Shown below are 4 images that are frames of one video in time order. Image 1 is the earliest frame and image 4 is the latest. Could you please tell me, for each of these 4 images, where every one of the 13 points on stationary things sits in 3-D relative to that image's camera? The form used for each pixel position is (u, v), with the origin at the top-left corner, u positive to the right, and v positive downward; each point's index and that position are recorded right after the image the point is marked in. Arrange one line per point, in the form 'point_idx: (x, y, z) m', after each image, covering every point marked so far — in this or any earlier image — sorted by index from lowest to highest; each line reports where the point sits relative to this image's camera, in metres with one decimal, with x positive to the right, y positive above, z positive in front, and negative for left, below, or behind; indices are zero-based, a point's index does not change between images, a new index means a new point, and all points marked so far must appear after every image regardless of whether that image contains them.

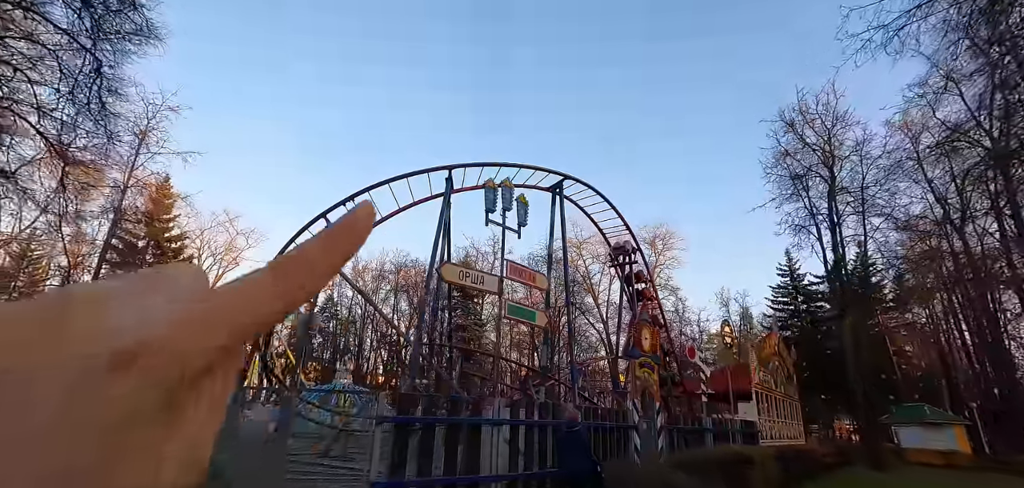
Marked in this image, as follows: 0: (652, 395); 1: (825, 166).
0: (+2.6, -2.7, +8.8) m
1: (+8.7, +2.2, +13.5) m
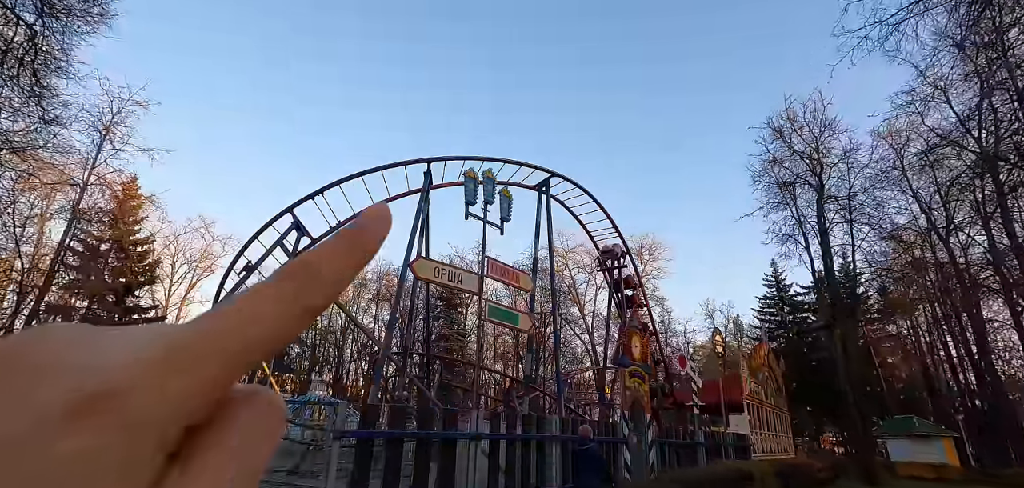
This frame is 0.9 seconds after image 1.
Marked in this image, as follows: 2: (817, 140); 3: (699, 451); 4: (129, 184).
0: (+2.3, -2.8, +8.4) m
1: (+8.3, +1.9, +13.4) m
2: (+8.4, +2.9, +13.5) m
3: (+3.5, -4.0, +9.2) m
4: (-10.8, +1.7, +13.7) m
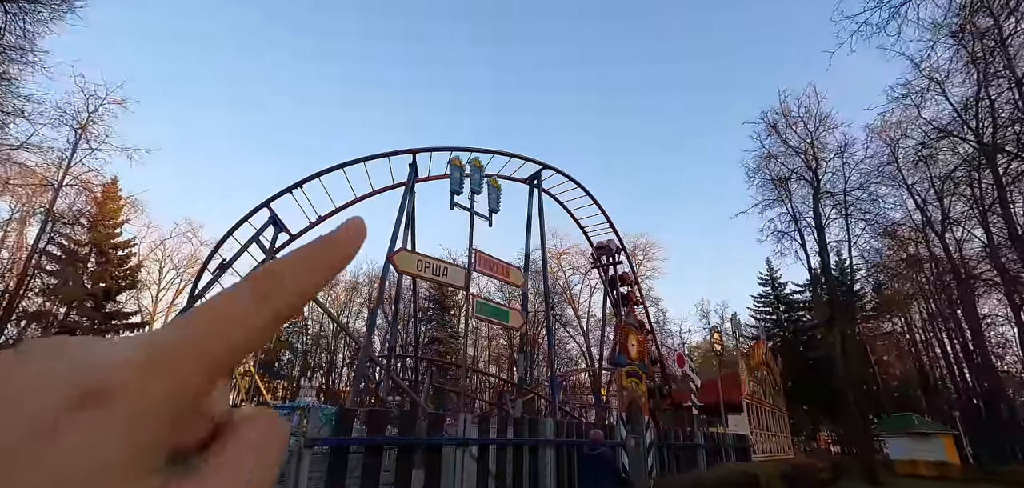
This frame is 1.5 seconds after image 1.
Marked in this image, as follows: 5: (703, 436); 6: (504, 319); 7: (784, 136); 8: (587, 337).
0: (+2.1, -2.7, +8.1) m
1: (+8.1, +2.0, +13.3) m
2: (+8.2, +3.0, +13.3) m
3: (+3.4, -3.9, +9.0) m
4: (-11.1, +1.6, +13.3) m
5: (+3.7, -3.7, +9.4) m
6: (-0.1, -1.4, +8.6) m
7: (+7.3, +2.9, +13.1) m
8: (+2.9, -3.5, +18.4) m
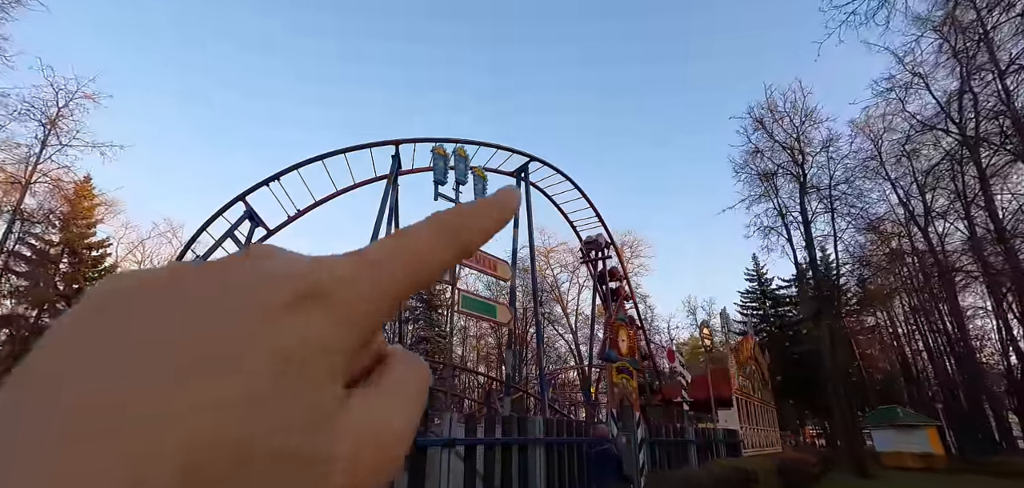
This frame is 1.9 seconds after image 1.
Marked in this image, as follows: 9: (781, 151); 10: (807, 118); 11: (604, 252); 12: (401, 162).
0: (+2.0, -2.7, +8.0) m
1: (+7.7, +2.2, +13.3) m
2: (+7.8, +3.1, +13.3) m
3: (+3.2, -3.8, +8.9) m
4: (-11.4, +1.6, +12.9) m
5: (+3.5, -3.6, +9.3) m
6: (-0.3, -1.3, +8.4) m
7: (+7.0, +3.0, +13.1) m
8: (+2.4, -3.4, +18.3) m
9: (+7.6, +2.6, +13.6) m
10: (+7.8, +3.3, +12.9) m
11: (+2.1, -0.2, +11.2) m
12: (-1.3, +1.0, +5.8) m
